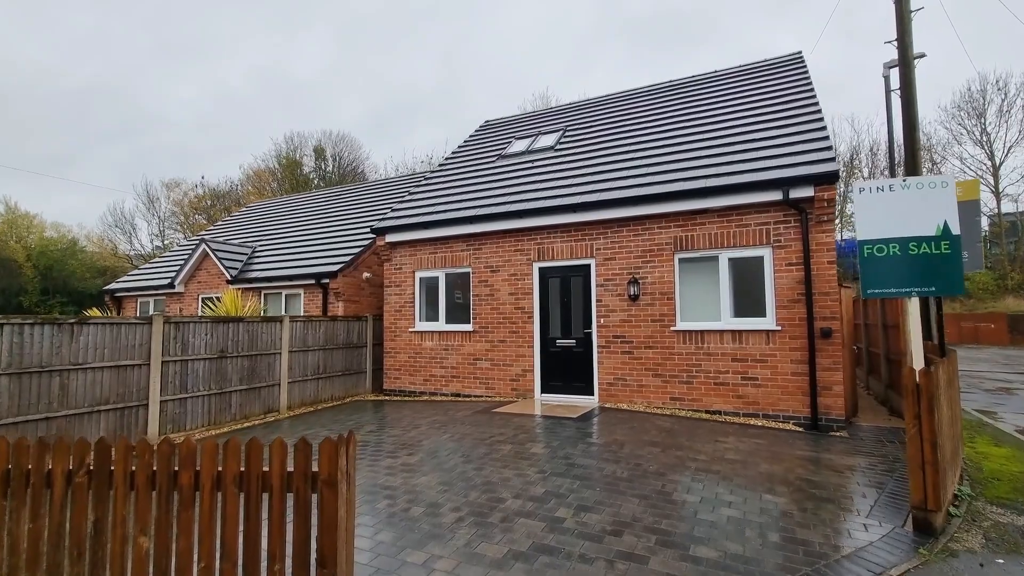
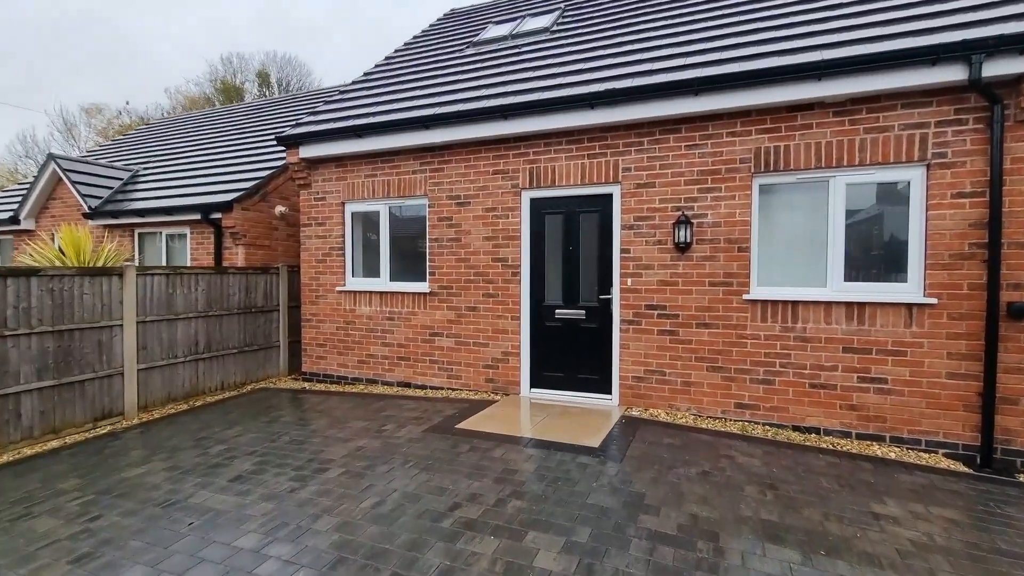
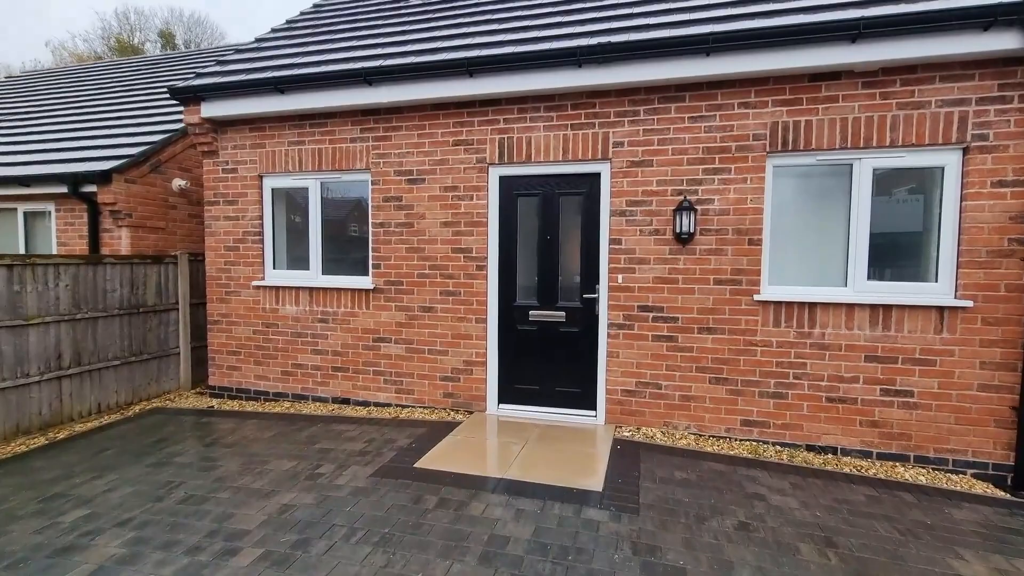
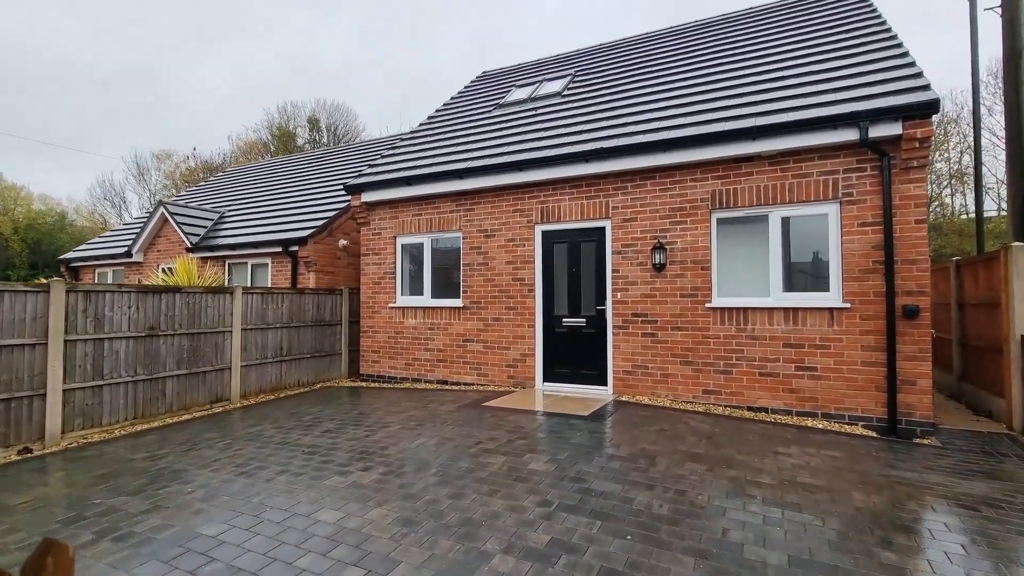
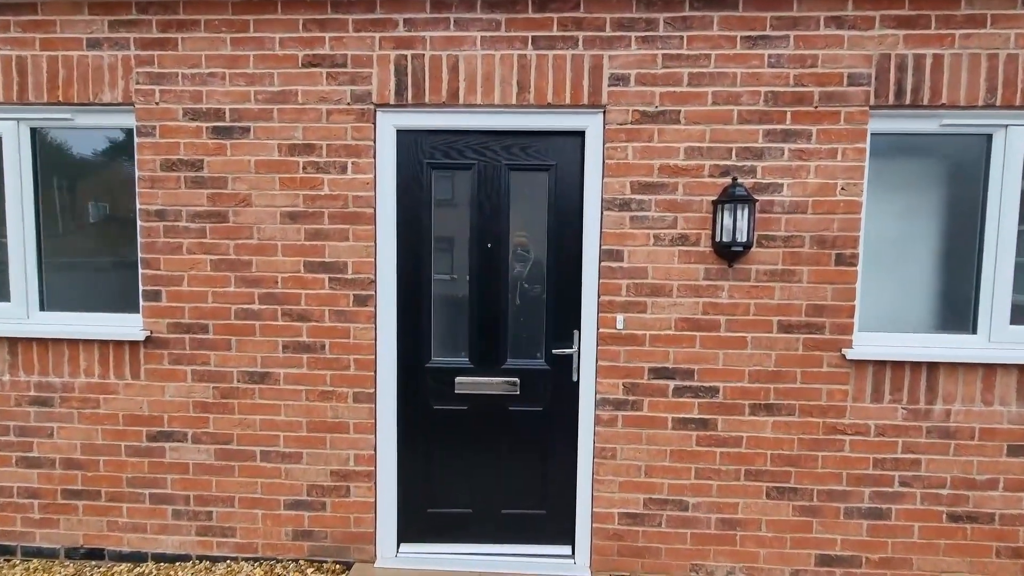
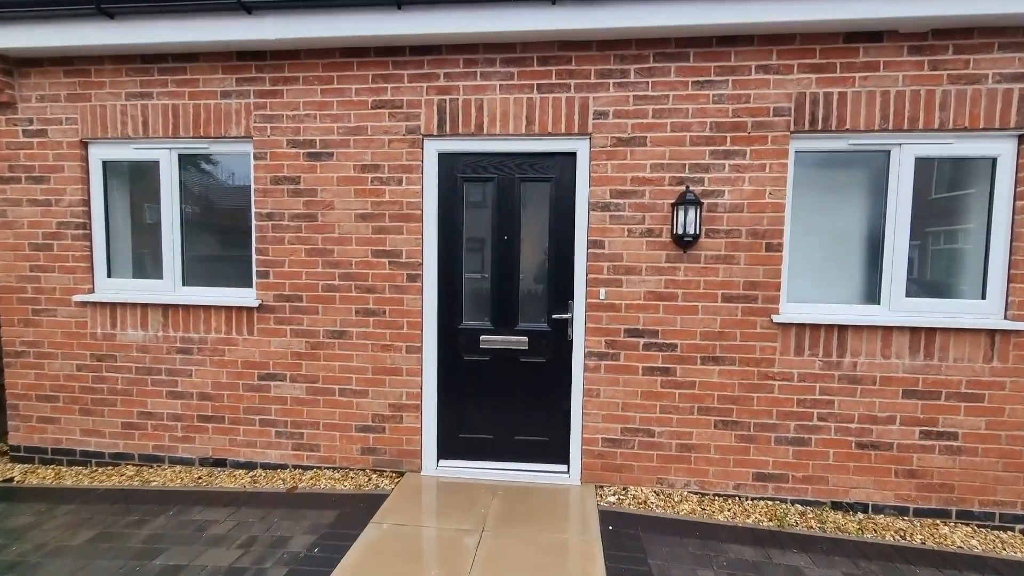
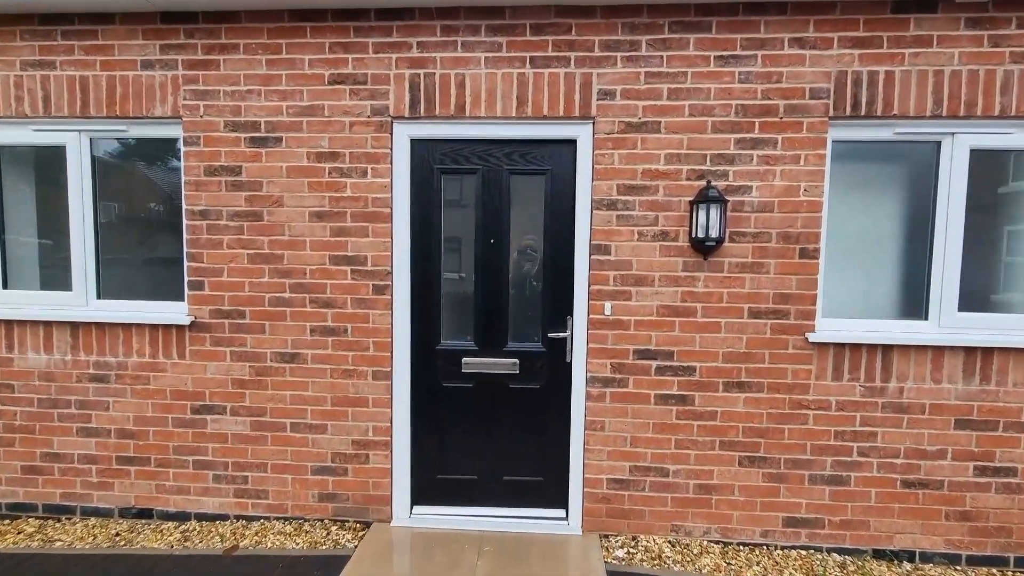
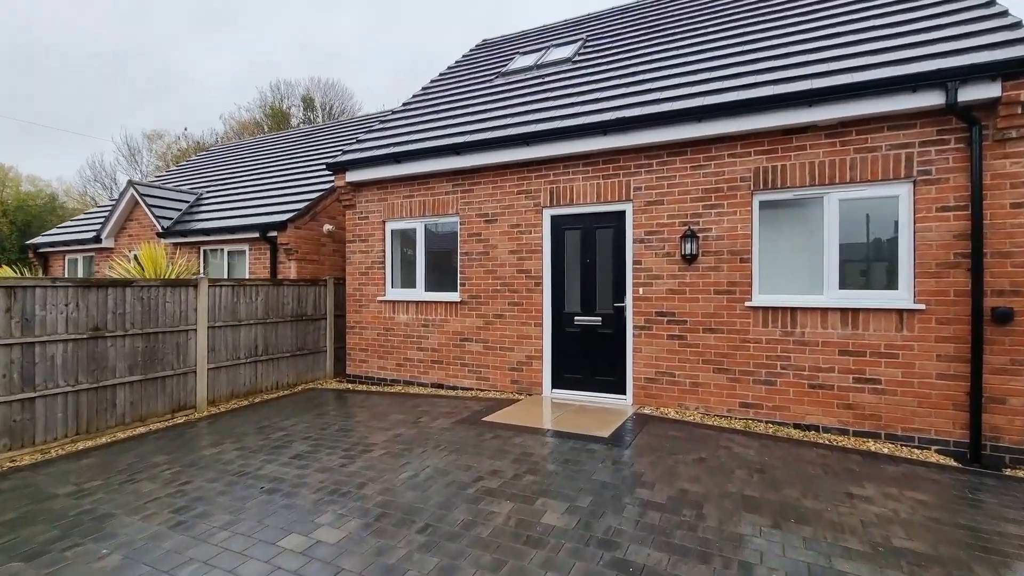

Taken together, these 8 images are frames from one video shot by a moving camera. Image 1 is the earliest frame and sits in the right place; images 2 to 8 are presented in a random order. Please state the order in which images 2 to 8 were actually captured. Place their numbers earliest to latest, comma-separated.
4, 8, 2, 3, 6, 7, 5
